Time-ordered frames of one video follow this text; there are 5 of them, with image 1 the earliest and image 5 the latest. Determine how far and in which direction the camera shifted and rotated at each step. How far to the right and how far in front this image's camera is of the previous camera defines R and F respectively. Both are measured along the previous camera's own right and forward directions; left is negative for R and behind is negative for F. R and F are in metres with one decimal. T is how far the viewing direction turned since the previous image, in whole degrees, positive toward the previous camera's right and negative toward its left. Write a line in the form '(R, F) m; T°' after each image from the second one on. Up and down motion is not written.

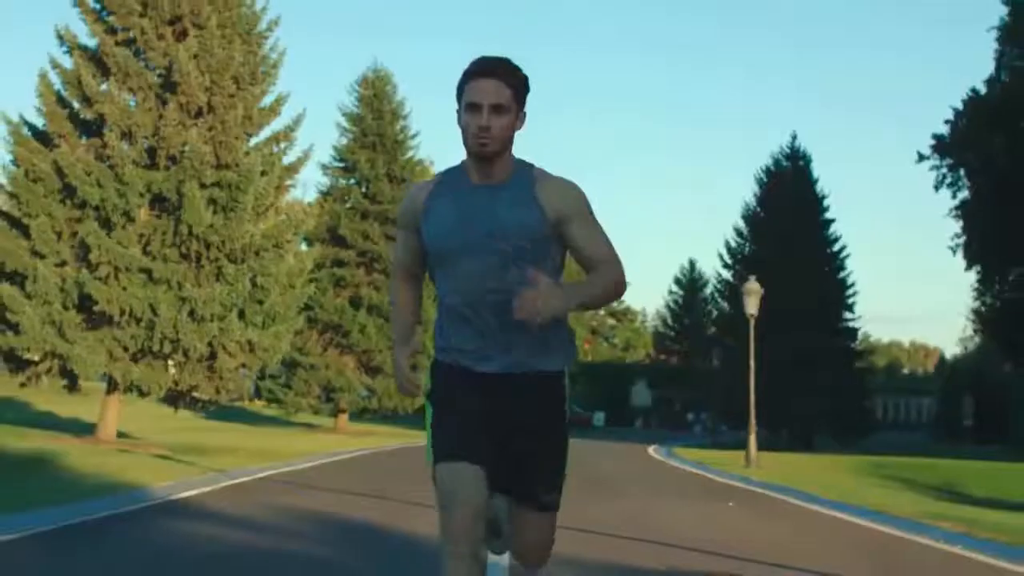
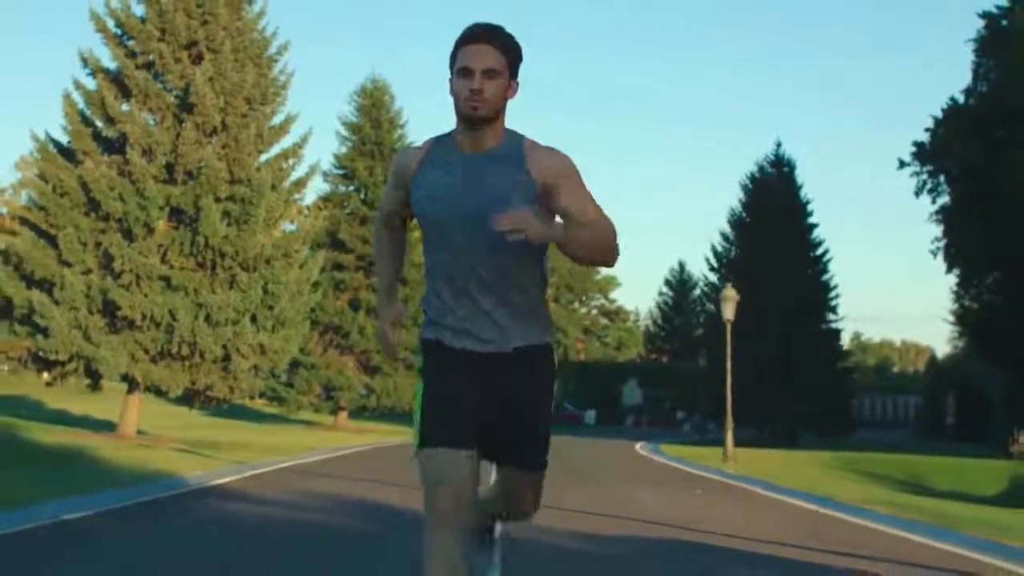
(0.0, -1.0) m; 0°
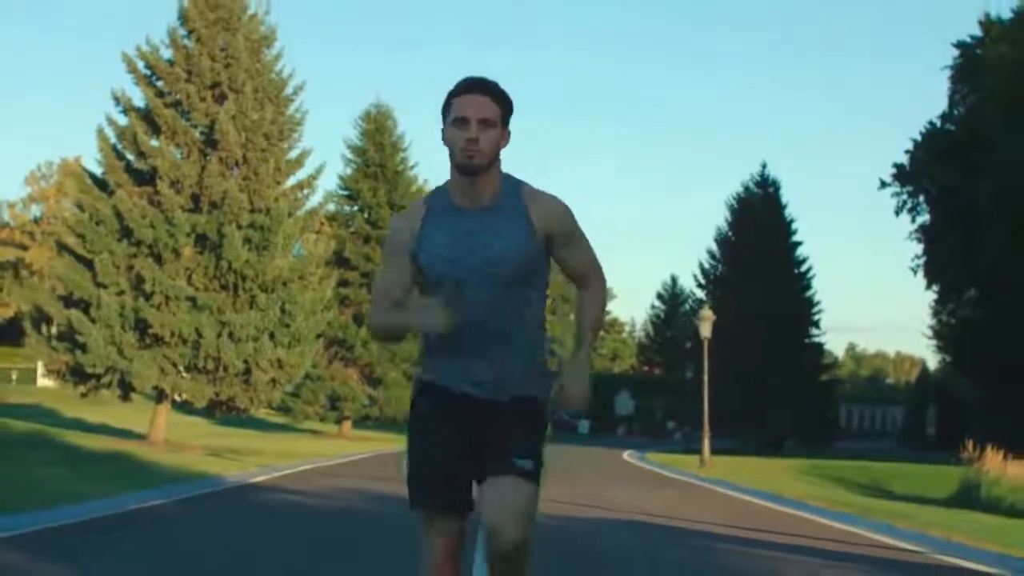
(0.0, -1.3) m; 0°
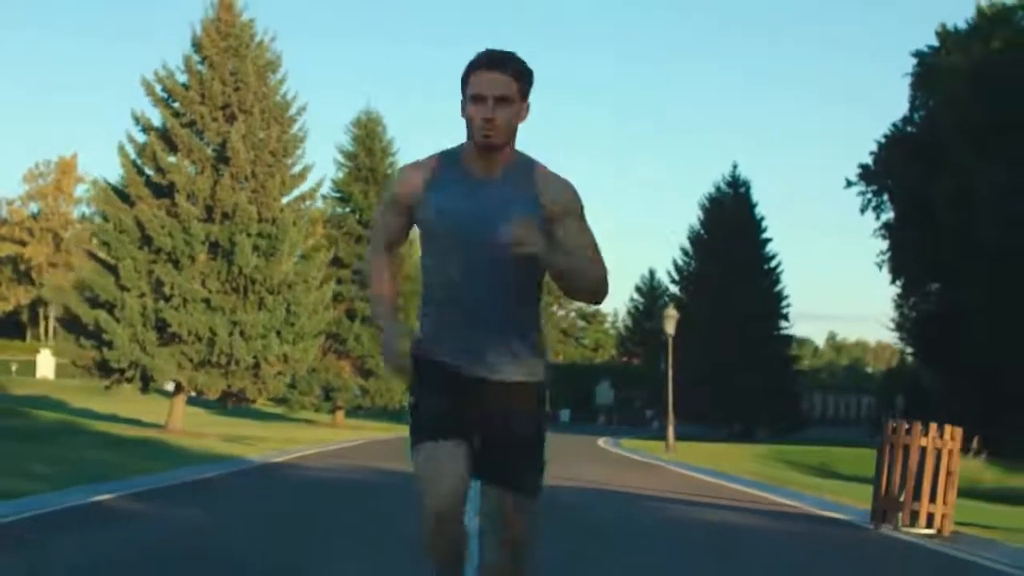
(0.0, -1.6) m; +1°
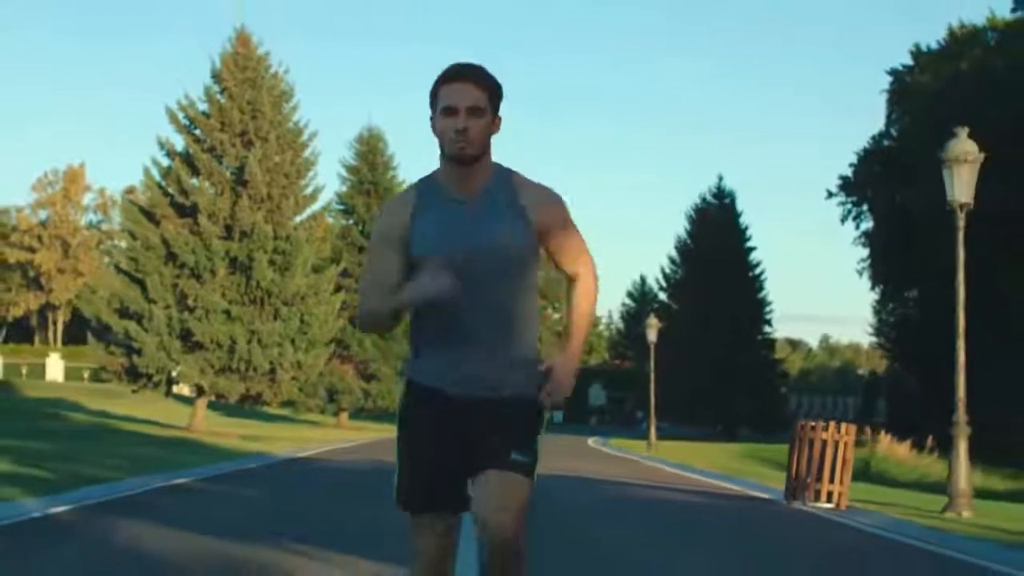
(0.0, -1.5) m; 0°
